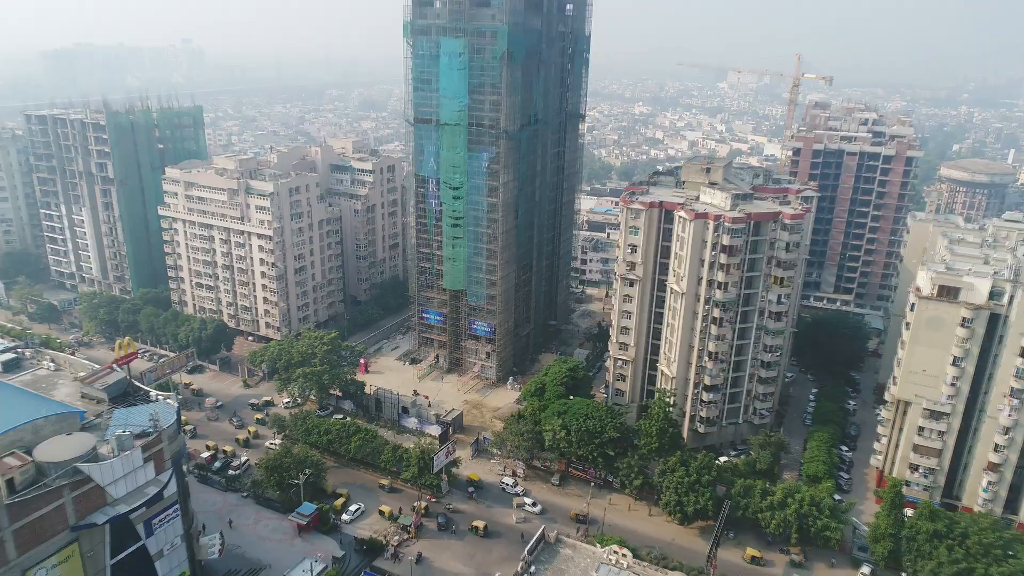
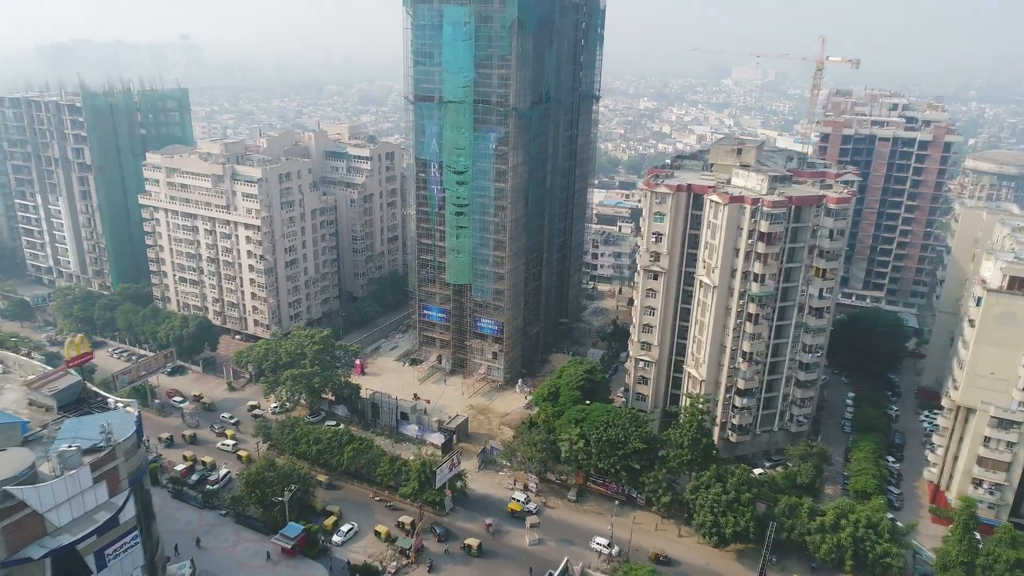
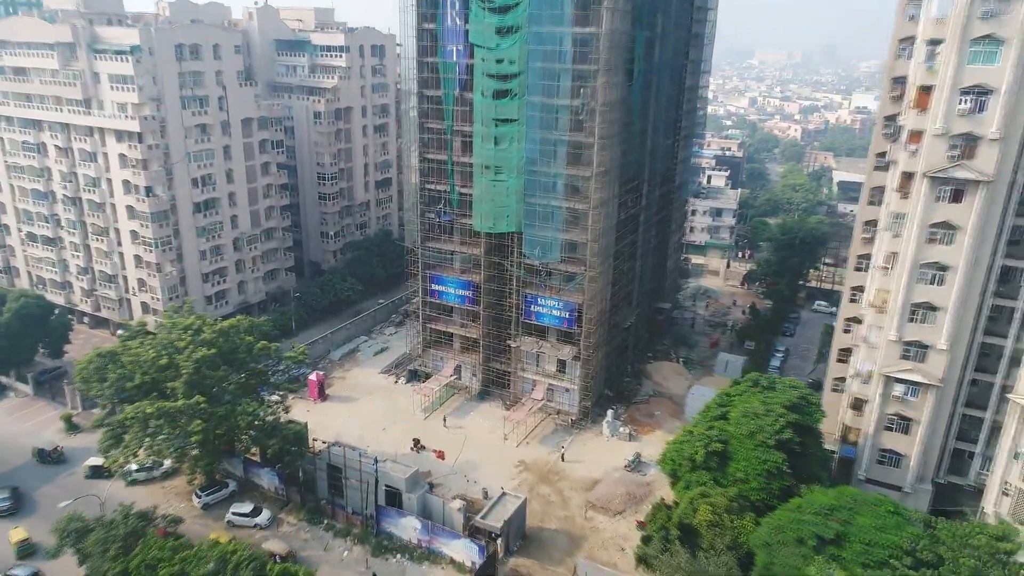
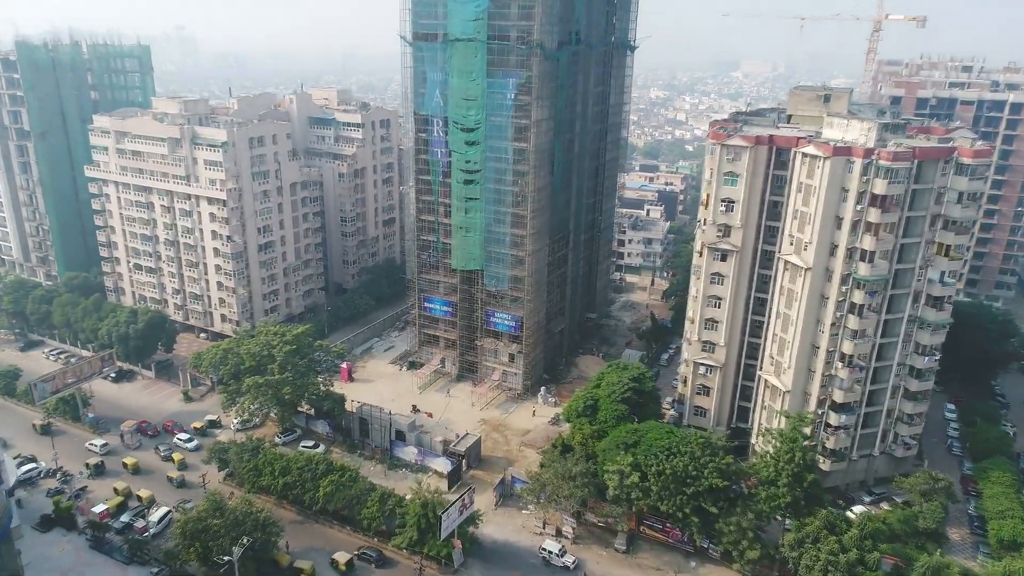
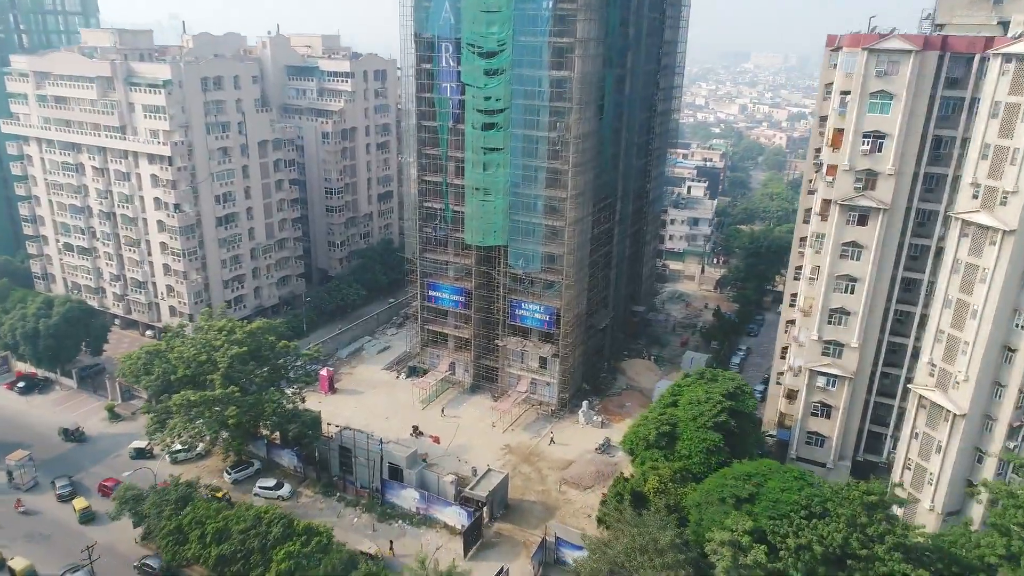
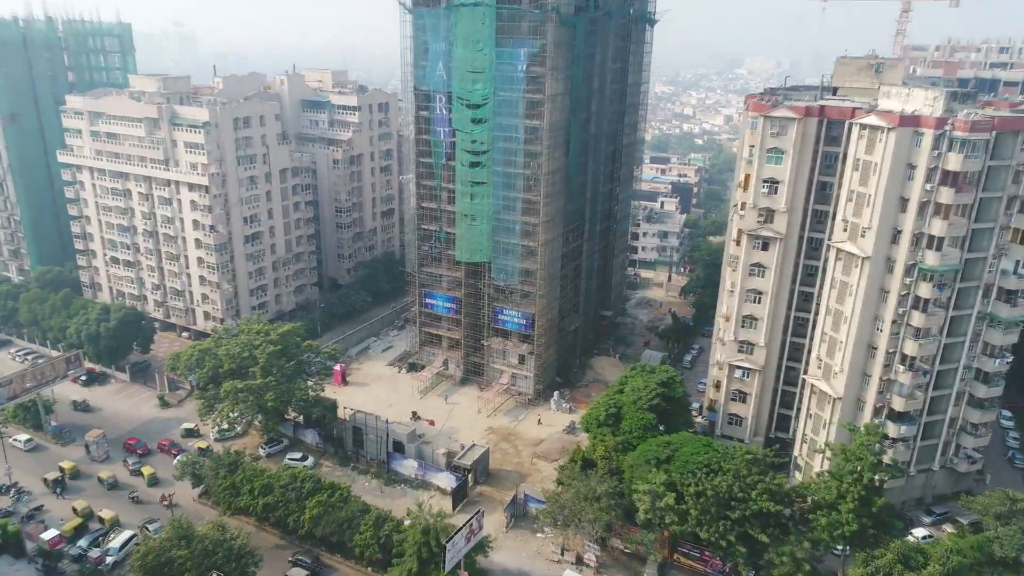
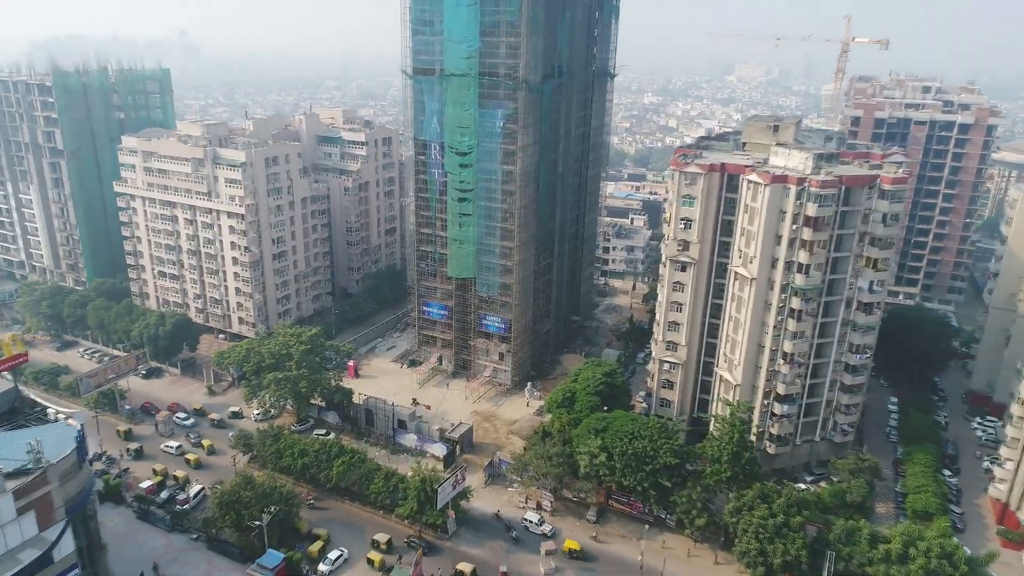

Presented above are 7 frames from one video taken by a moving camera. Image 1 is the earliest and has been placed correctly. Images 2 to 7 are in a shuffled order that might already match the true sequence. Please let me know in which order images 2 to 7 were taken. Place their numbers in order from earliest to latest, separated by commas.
2, 7, 4, 6, 5, 3
